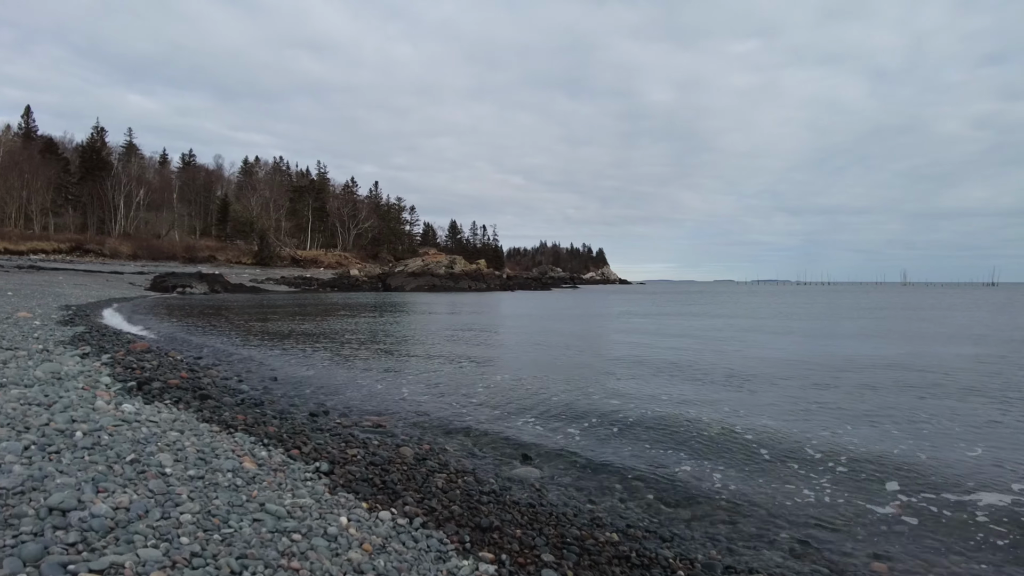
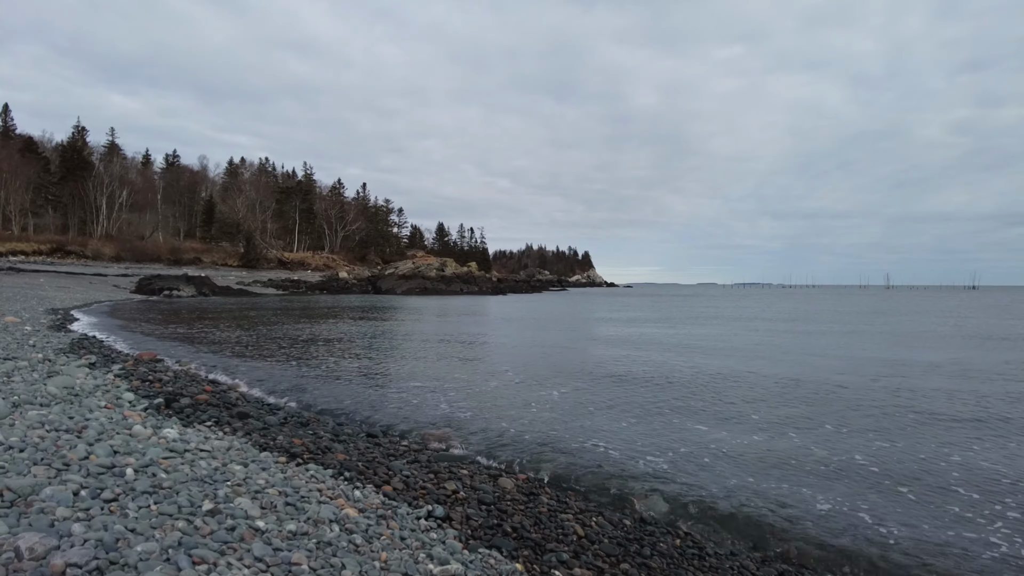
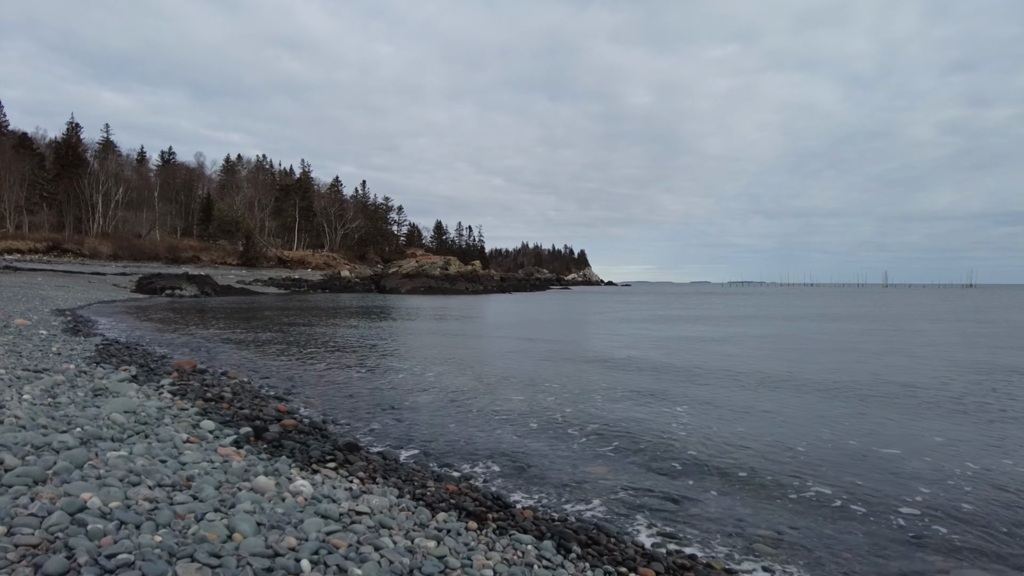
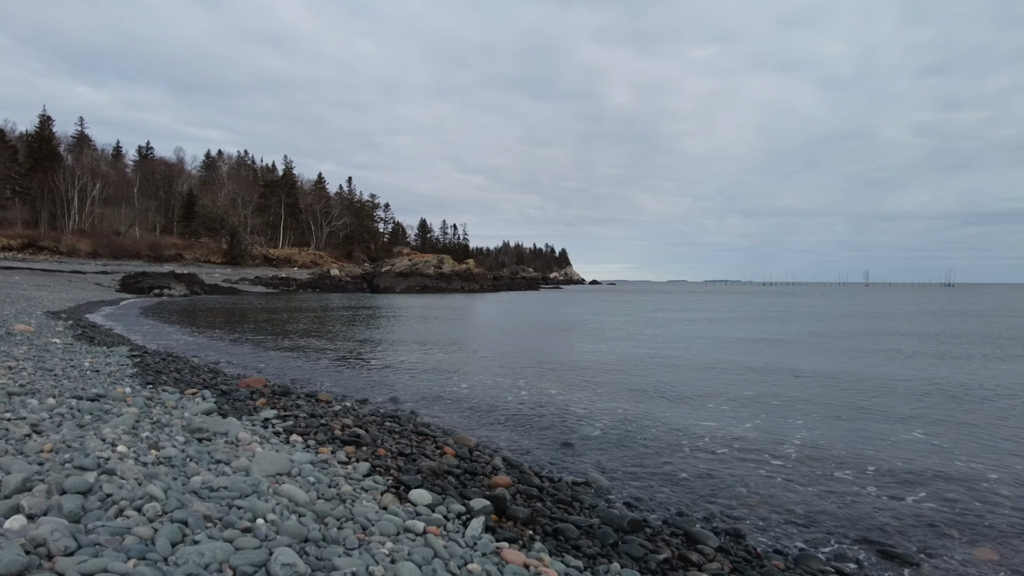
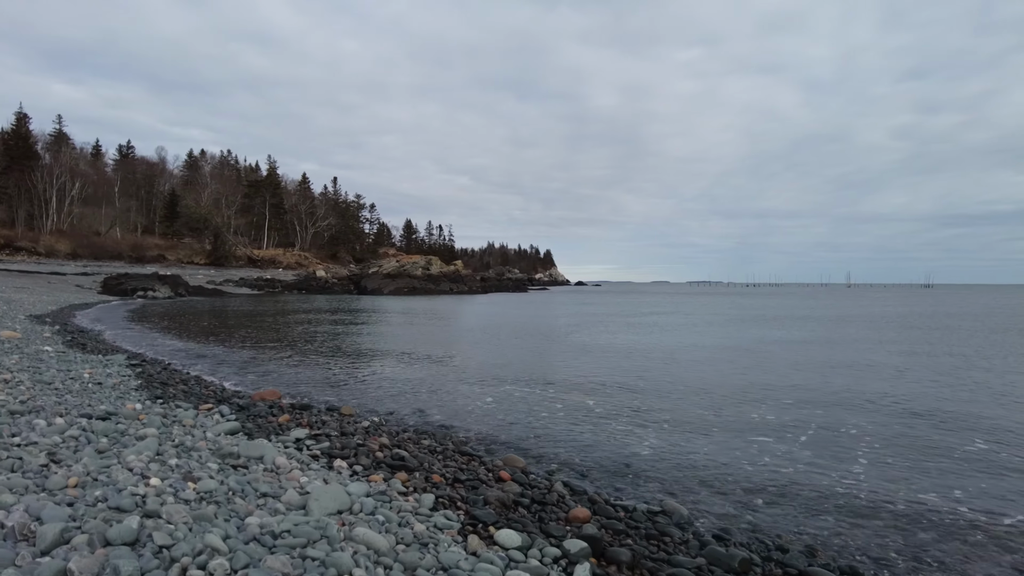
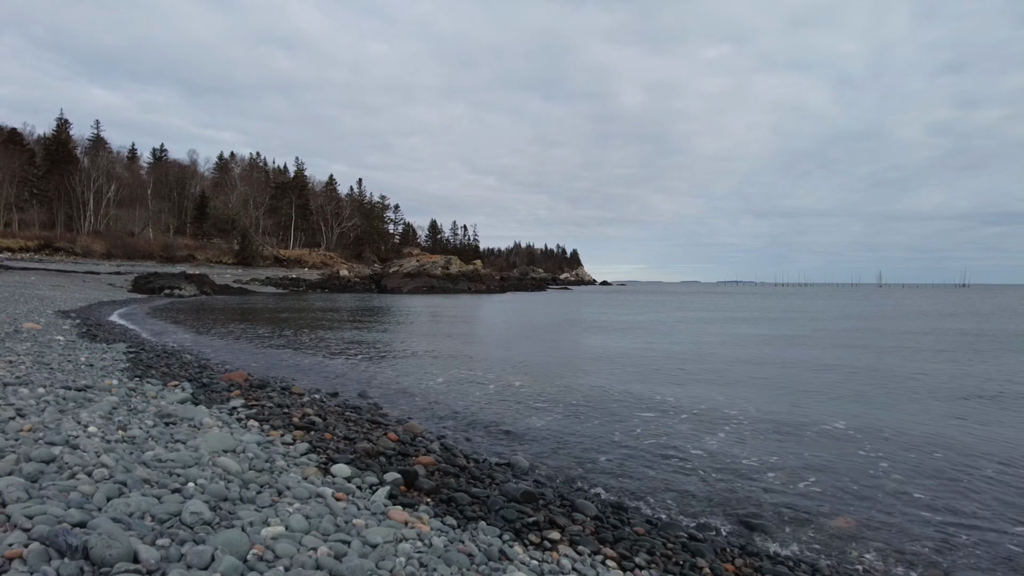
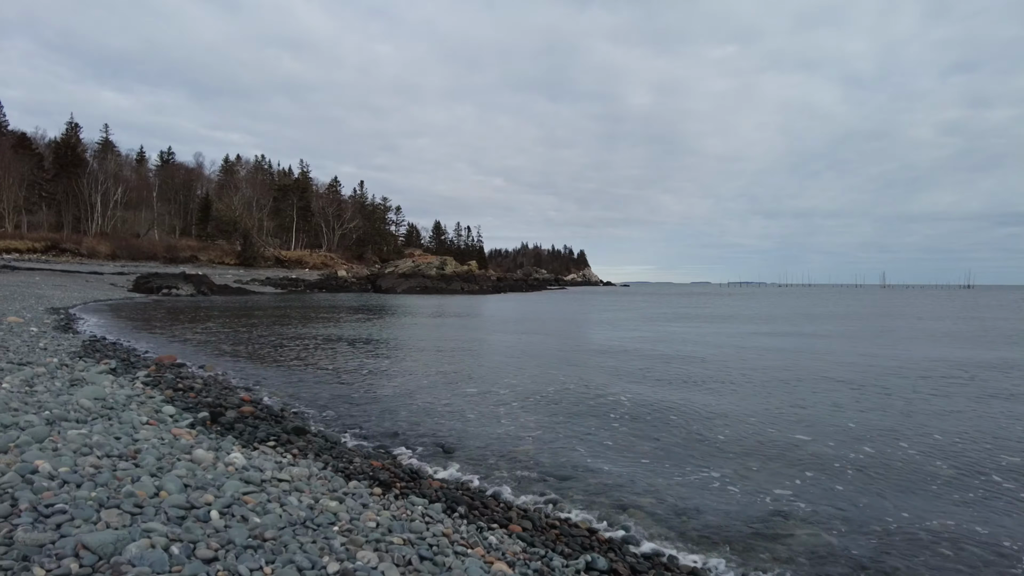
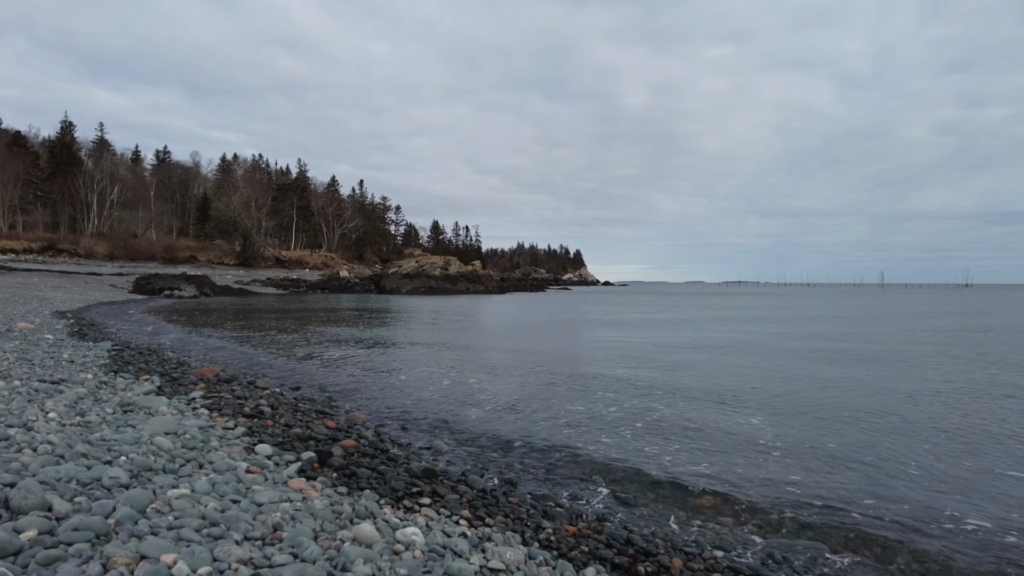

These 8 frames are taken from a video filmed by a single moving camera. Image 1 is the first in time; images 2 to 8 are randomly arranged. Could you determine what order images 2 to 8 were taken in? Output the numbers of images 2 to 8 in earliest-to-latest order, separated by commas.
2, 7, 3, 8, 6, 4, 5
